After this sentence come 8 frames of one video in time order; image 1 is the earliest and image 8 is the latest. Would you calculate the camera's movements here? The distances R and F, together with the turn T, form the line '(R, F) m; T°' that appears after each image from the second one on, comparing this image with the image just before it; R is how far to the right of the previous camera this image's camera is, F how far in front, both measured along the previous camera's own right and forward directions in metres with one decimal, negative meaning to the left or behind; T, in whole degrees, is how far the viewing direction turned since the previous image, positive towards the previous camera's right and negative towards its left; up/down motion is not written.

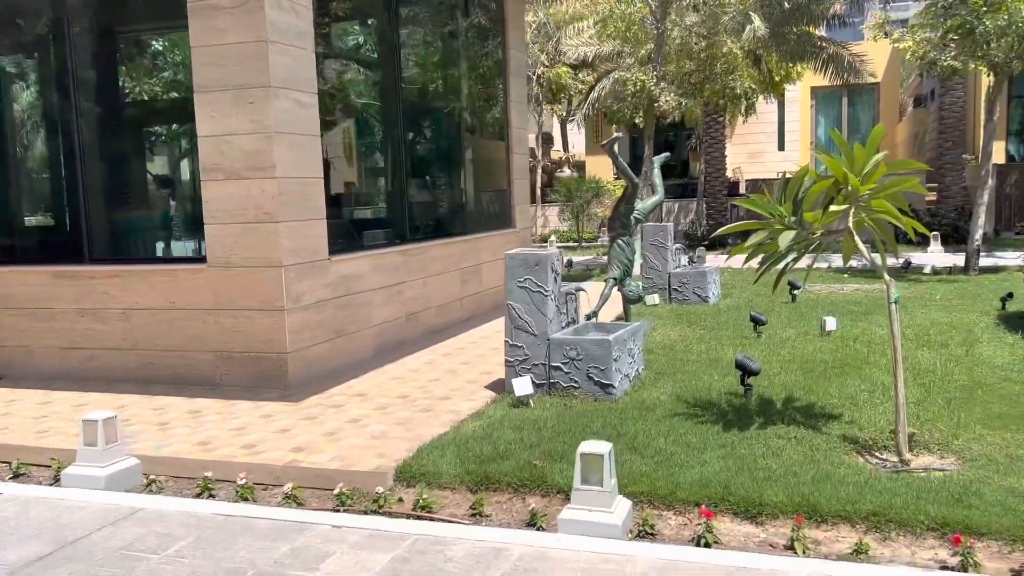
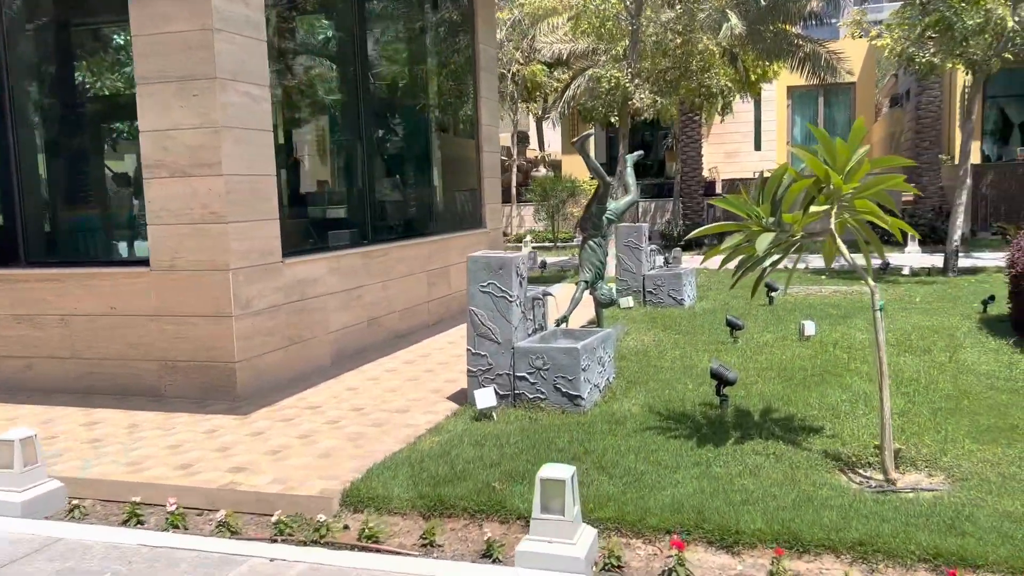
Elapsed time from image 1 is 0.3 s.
(+0.1, +0.4) m; +1°
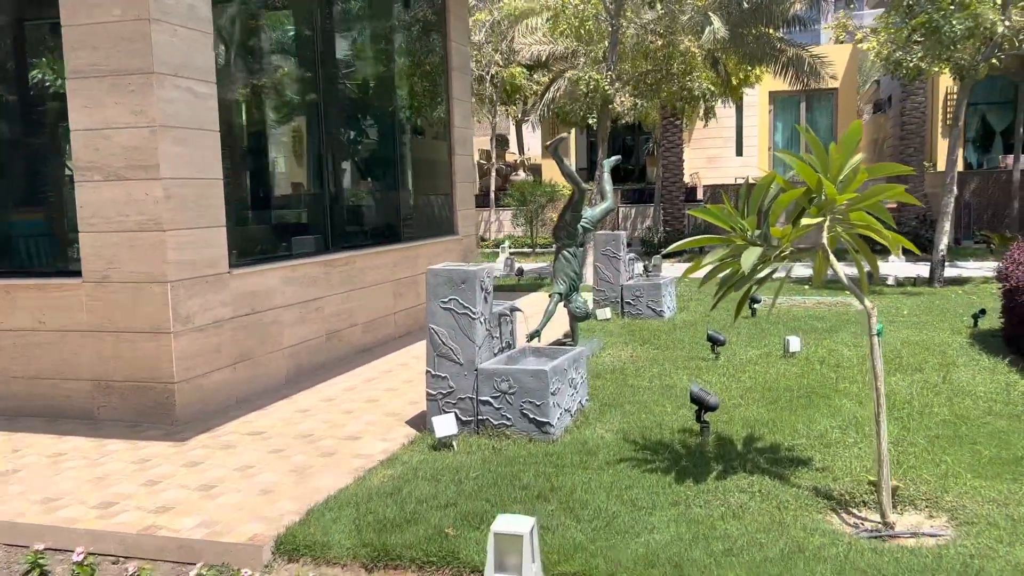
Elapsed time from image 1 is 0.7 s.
(+0.1, +0.5) m; +1°
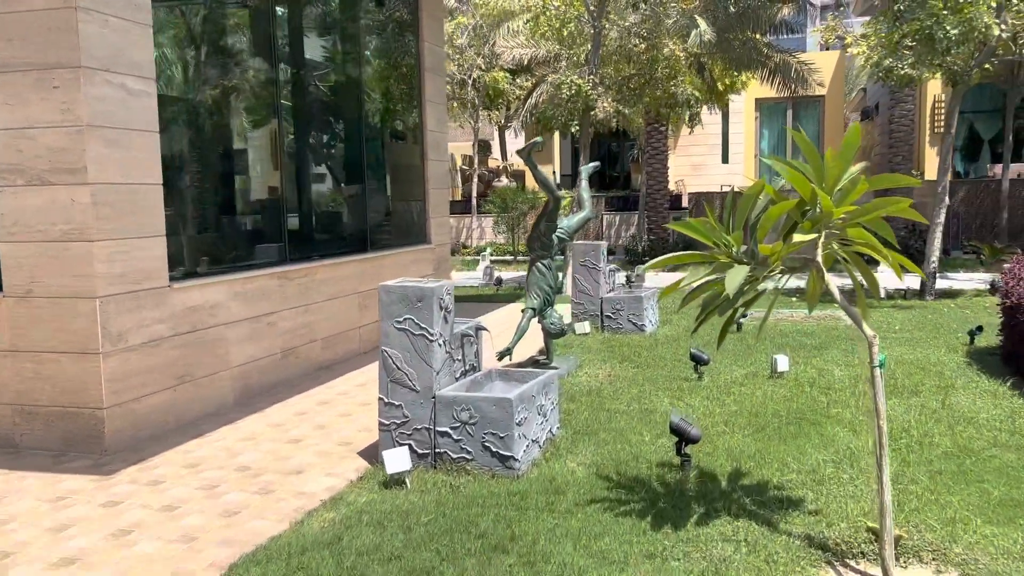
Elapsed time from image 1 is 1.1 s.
(+0.1, +0.5) m; +1°
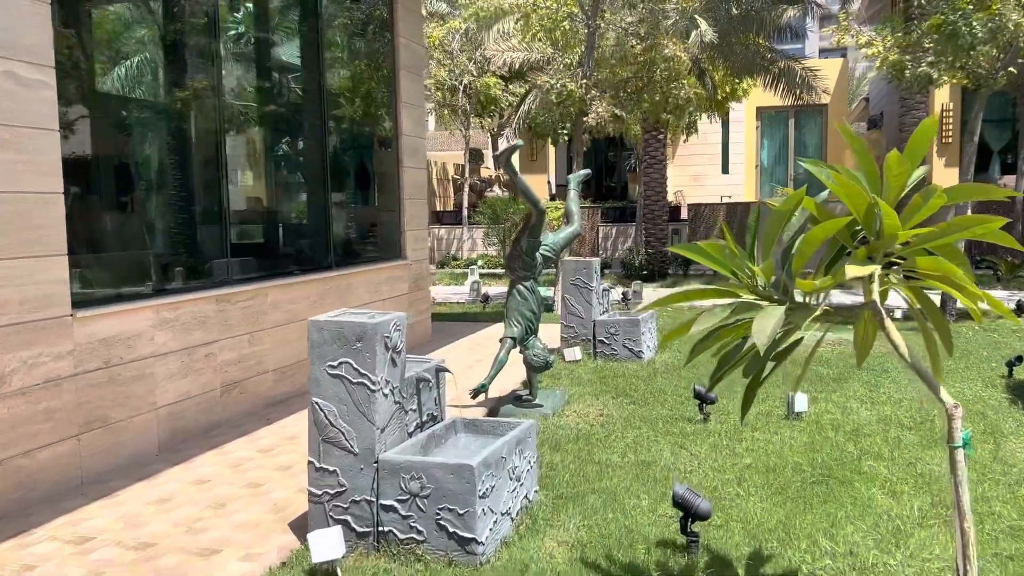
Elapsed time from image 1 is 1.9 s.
(+0.2, +1.0) m; 0°
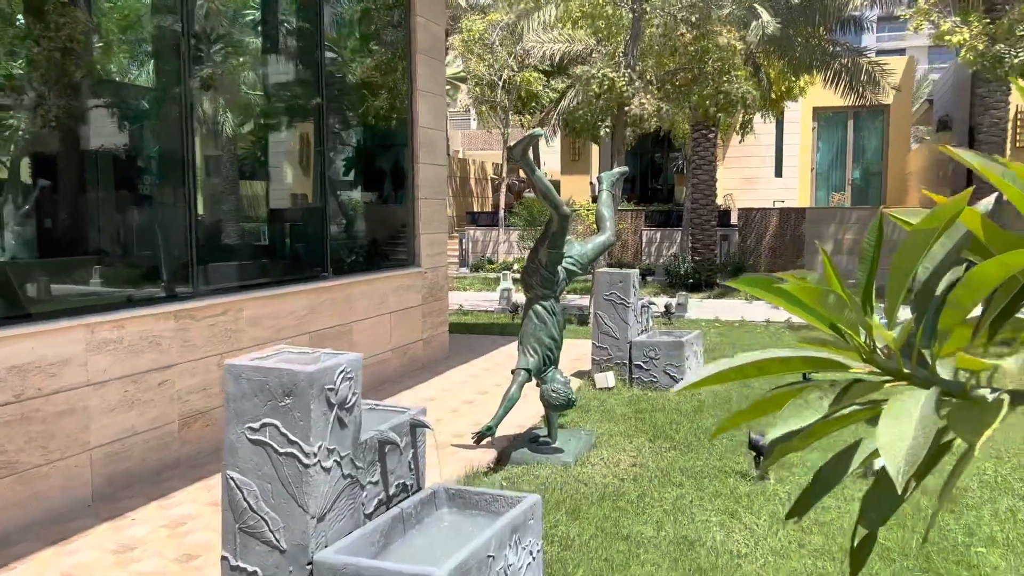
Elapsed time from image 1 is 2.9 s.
(+0.2, +1.1) m; -3°
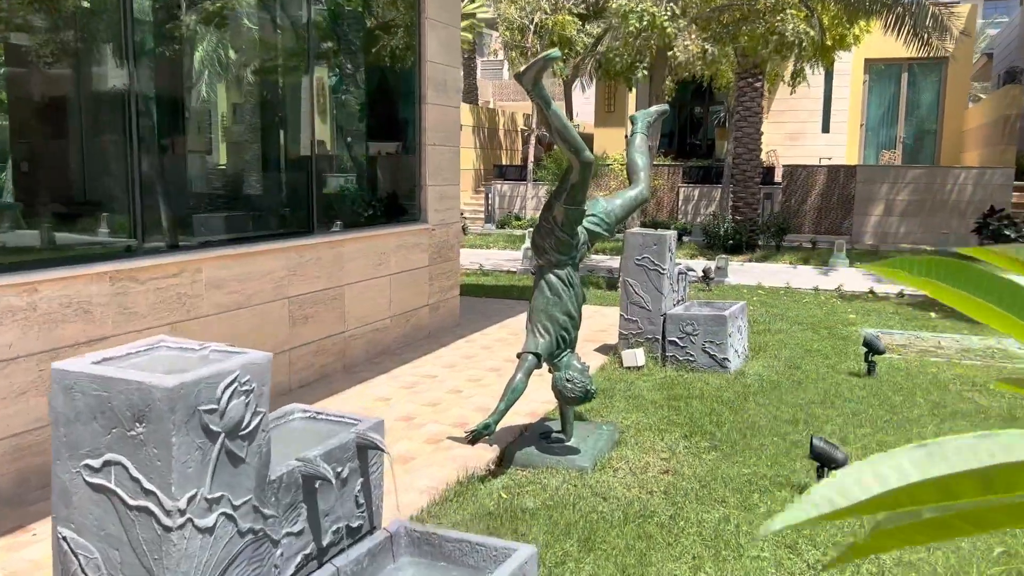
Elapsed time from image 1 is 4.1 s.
(+0.1, +1.0) m; -2°
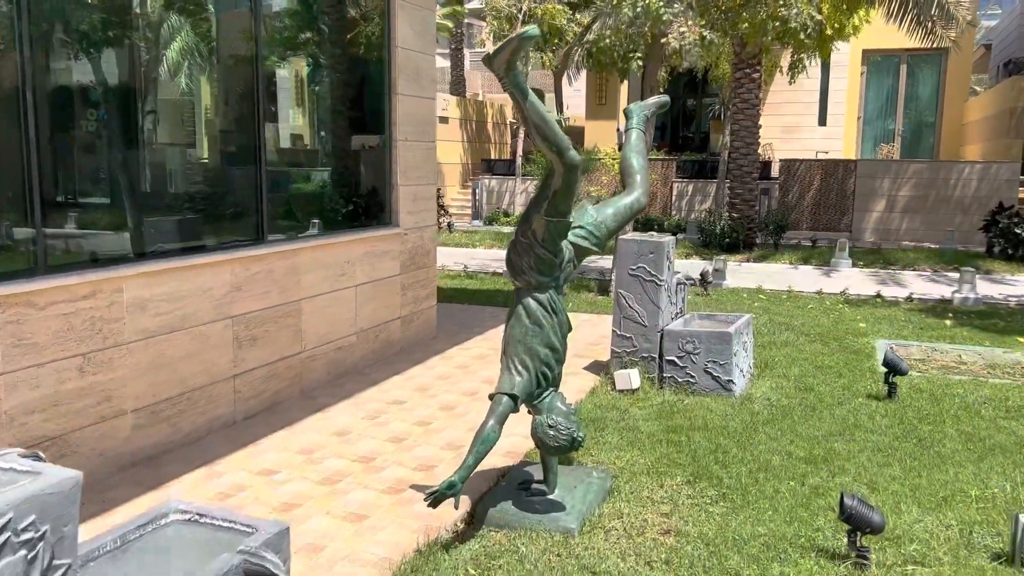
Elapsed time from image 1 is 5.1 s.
(+0.1, +0.7) m; +1°
